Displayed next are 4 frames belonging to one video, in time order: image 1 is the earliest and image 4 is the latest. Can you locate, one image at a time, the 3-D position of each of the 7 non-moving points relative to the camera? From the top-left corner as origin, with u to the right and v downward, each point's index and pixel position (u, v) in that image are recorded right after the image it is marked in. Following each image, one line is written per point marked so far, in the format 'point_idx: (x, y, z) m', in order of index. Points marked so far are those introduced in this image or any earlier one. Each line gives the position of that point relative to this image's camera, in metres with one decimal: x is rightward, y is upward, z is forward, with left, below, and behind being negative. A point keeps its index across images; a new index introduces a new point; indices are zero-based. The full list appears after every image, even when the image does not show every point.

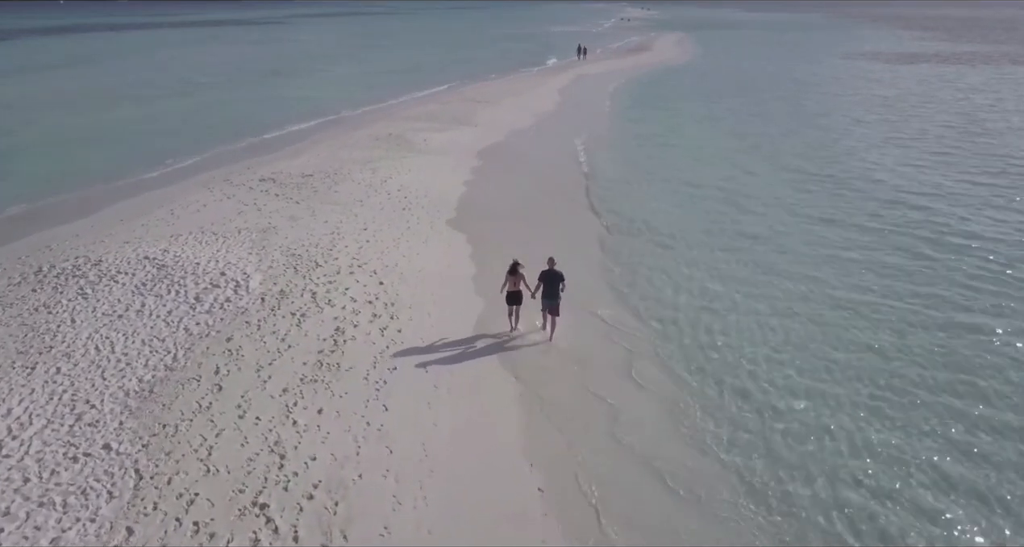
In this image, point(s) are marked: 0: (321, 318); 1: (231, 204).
0: (-2.9, -0.7, +11.6) m
1: (-6.5, +1.6, +17.7) m
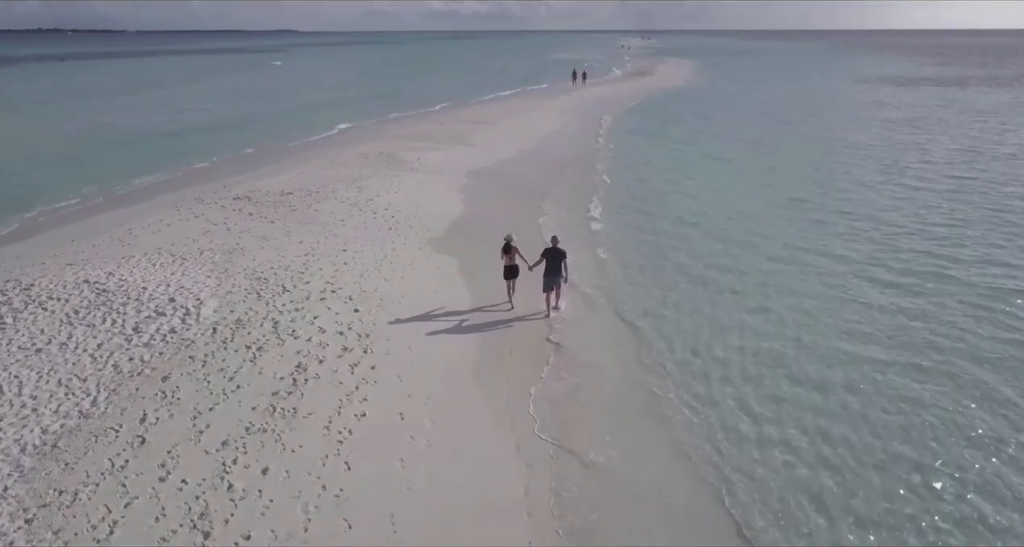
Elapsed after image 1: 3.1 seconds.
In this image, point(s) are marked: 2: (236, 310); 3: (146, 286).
0: (-3.0, -1.0, +9.8) m
1: (-6.6, +1.0, +16.0) m
2: (-4.0, -0.5, +11.0) m
3: (-5.6, -0.2, +11.6) m
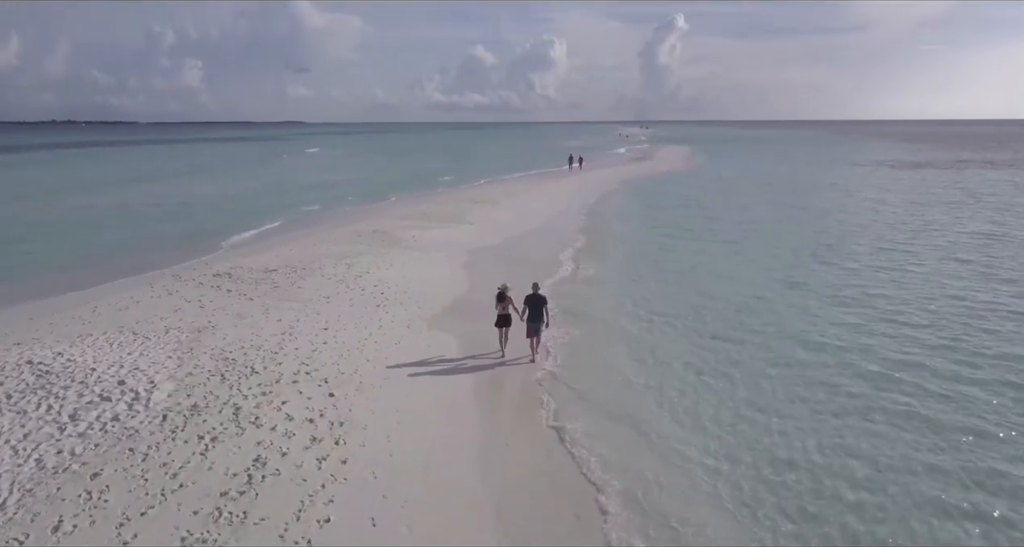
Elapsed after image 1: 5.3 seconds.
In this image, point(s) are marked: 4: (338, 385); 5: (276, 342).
0: (-3.0, -1.9, +8.4) m
1: (-6.6, -0.5, +14.8) m
2: (-4.0, -1.5, +9.7) m
3: (-5.6, -1.3, +10.3) m
4: (-2.4, -1.5, +10.5) m
5: (-3.8, -1.1, +12.2) m
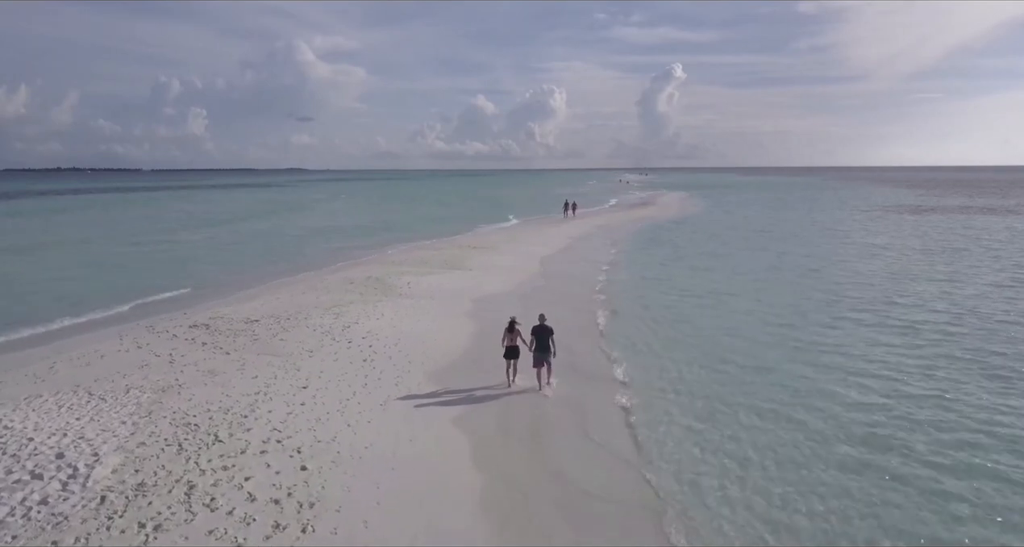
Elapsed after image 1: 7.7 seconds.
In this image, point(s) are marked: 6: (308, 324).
0: (-3.0, -2.4, +7.1) m
1: (-6.6, -1.4, +13.5) m
2: (-4.0, -2.1, +8.3) m
3: (-5.6, -1.9, +9.0) m
4: (-2.4, -2.2, +9.2) m
5: (-3.8, -1.8, +10.9) m
6: (-4.3, -1.1, +16.3) m
